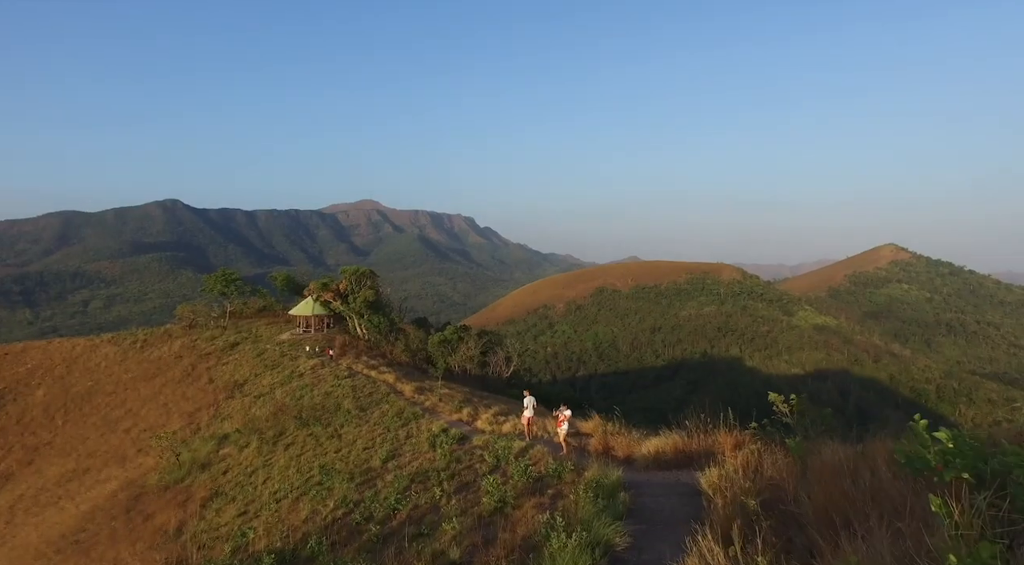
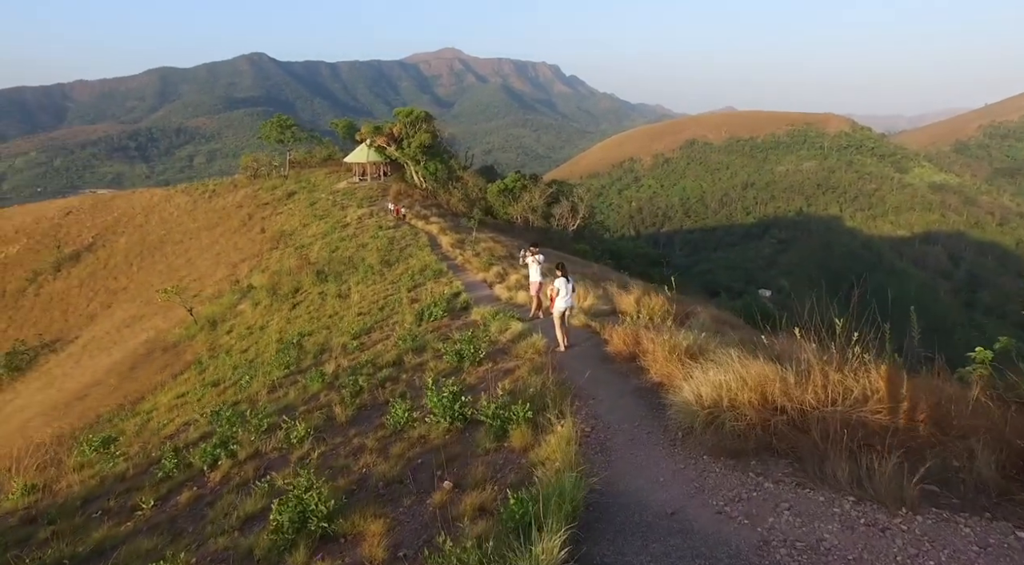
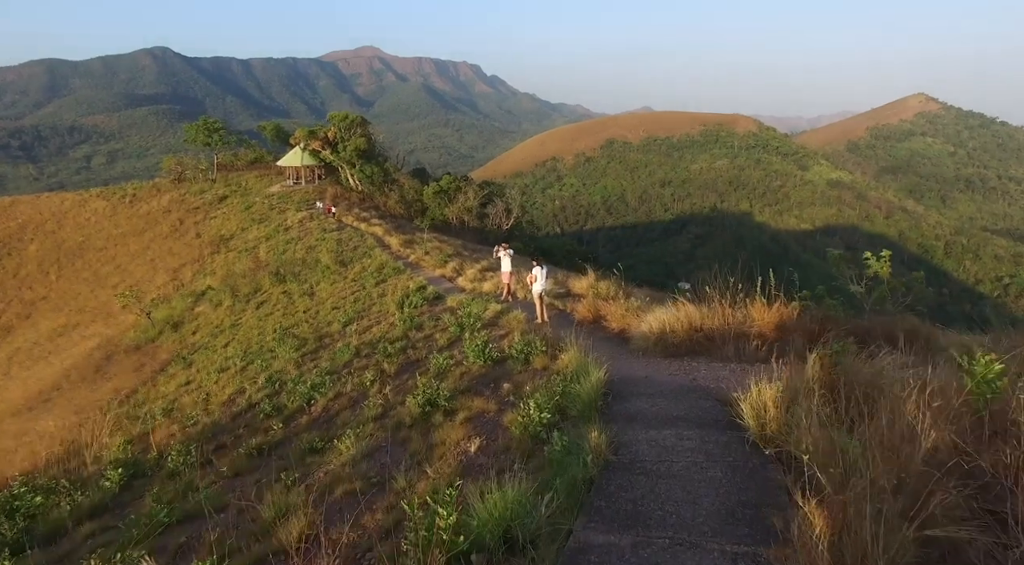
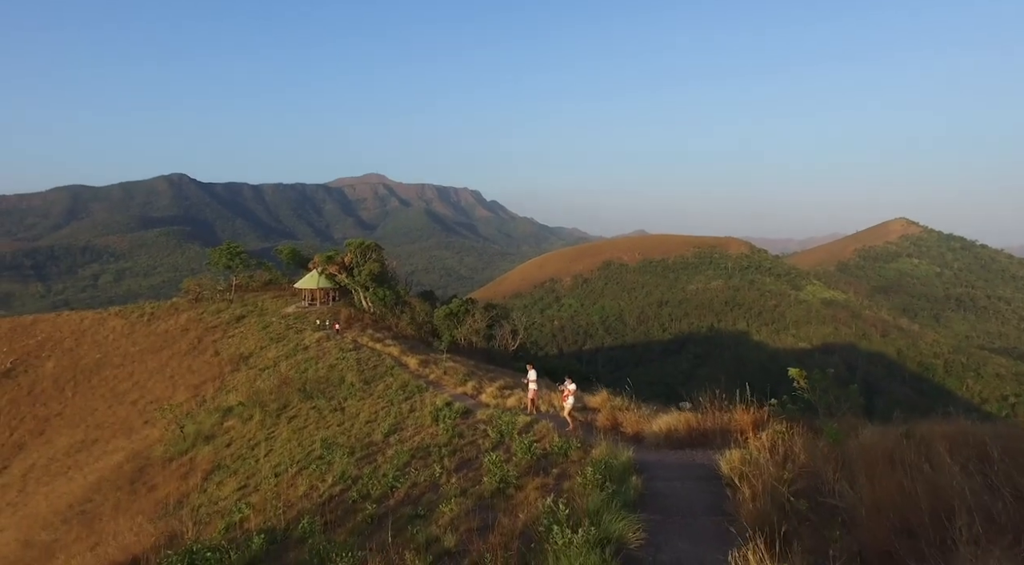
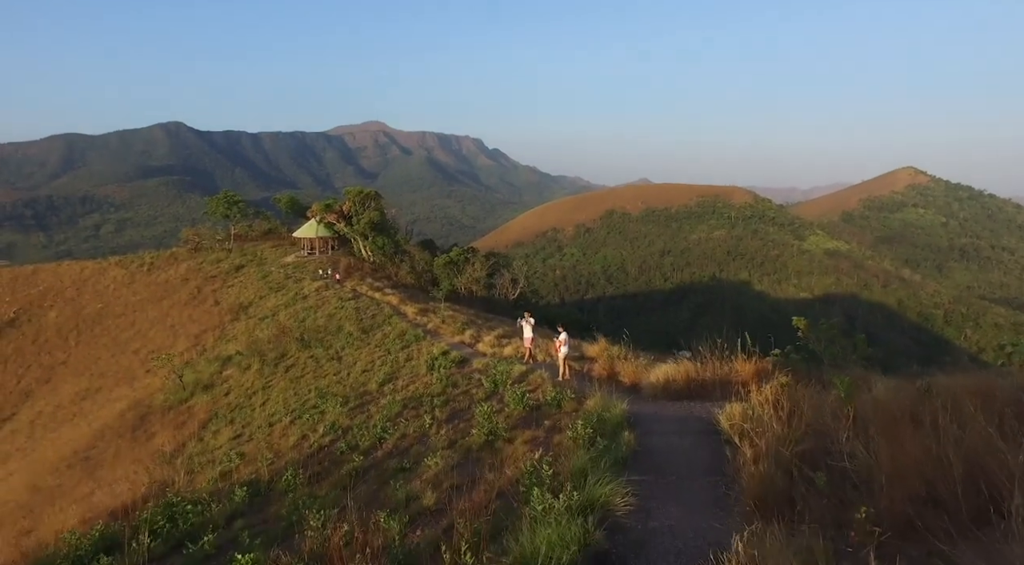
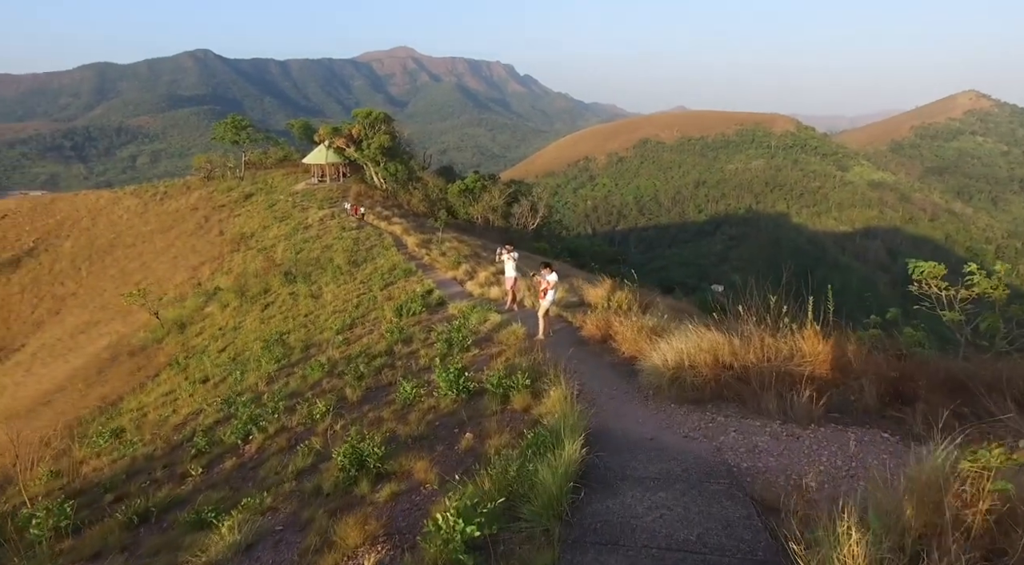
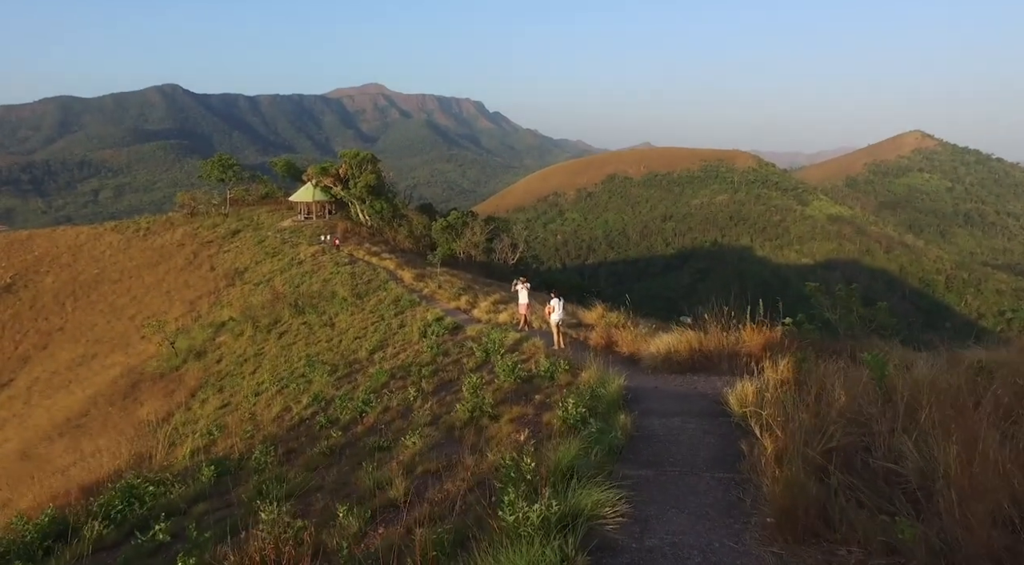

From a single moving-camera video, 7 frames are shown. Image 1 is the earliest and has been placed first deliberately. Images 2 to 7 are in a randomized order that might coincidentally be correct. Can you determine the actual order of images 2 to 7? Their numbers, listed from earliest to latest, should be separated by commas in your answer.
4, 5, 7, 3, 6, 2
